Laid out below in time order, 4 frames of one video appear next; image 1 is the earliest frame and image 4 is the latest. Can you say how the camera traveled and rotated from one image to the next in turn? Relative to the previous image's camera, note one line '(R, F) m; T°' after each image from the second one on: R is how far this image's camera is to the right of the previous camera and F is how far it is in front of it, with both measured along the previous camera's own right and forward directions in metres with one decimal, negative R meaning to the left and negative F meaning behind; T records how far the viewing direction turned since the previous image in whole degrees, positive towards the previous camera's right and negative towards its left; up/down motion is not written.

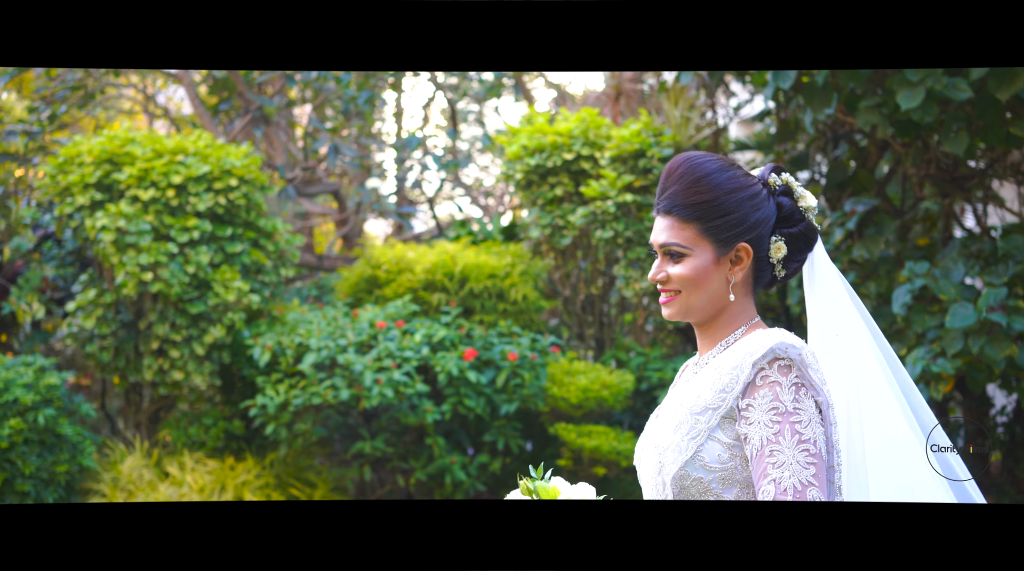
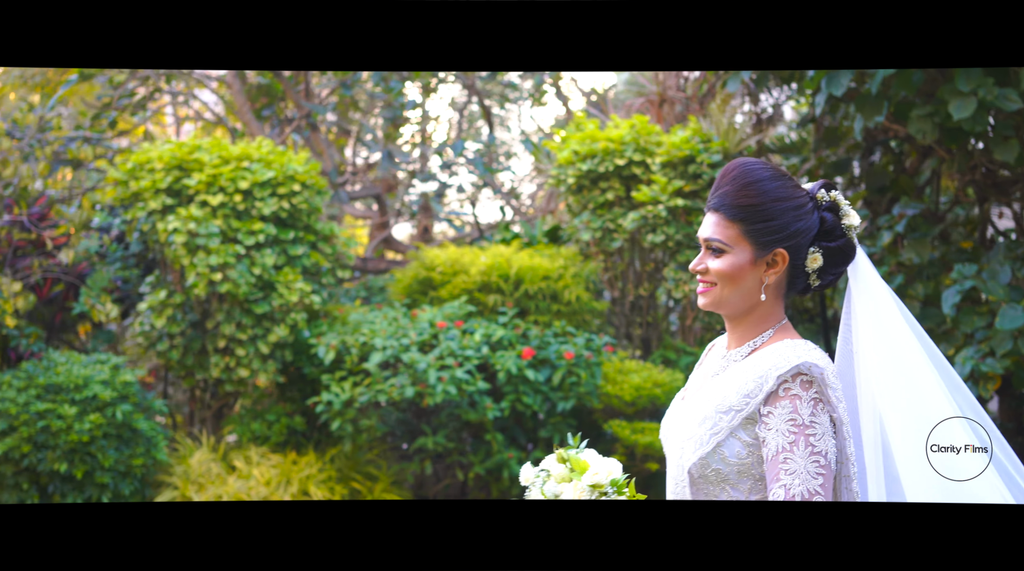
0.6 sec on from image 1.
(-0.2, -0.1) m; -1°
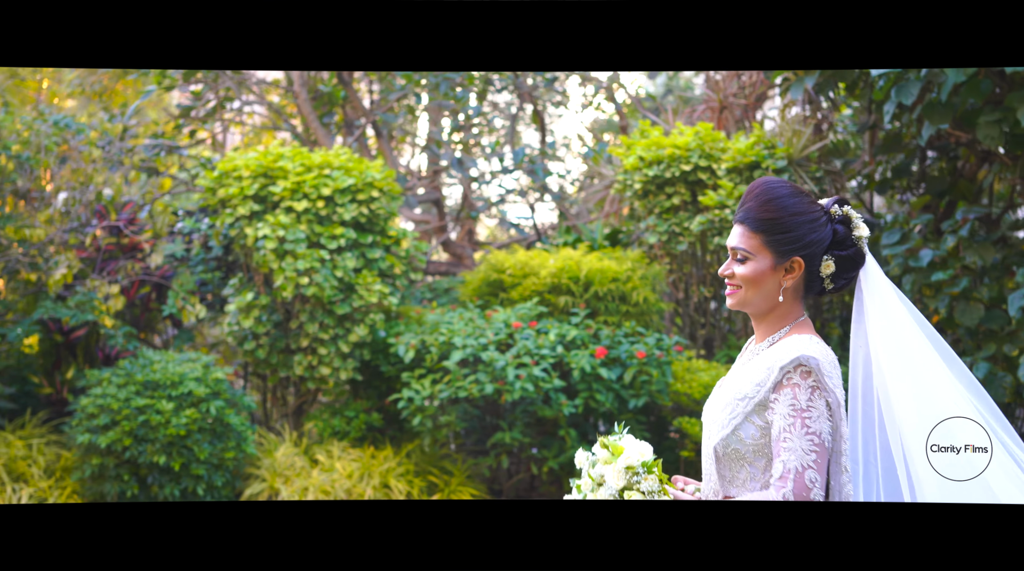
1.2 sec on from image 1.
(-0.3, -0.2) m; -2°
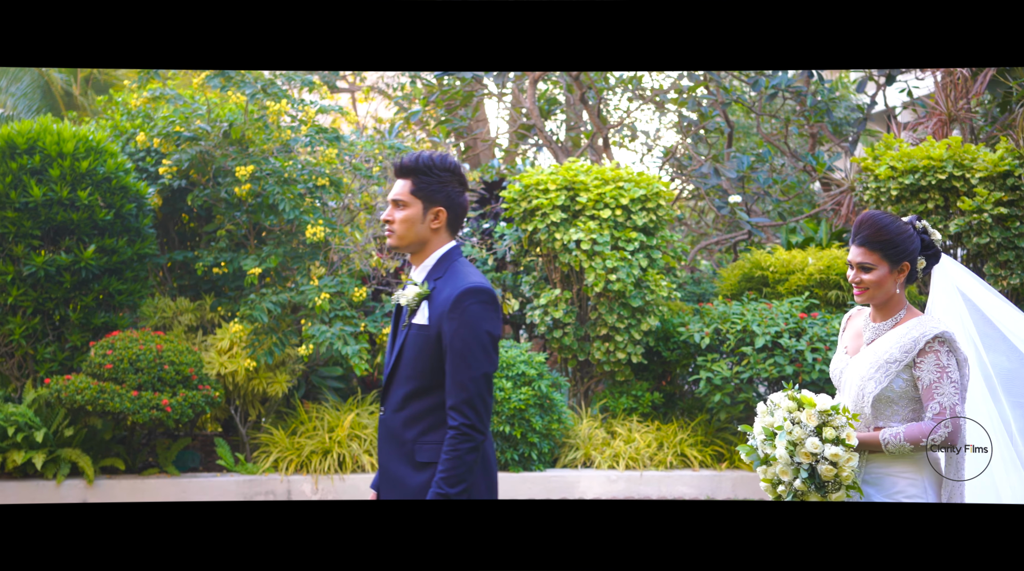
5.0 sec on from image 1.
(-1.4, -0.7) m; -4°
